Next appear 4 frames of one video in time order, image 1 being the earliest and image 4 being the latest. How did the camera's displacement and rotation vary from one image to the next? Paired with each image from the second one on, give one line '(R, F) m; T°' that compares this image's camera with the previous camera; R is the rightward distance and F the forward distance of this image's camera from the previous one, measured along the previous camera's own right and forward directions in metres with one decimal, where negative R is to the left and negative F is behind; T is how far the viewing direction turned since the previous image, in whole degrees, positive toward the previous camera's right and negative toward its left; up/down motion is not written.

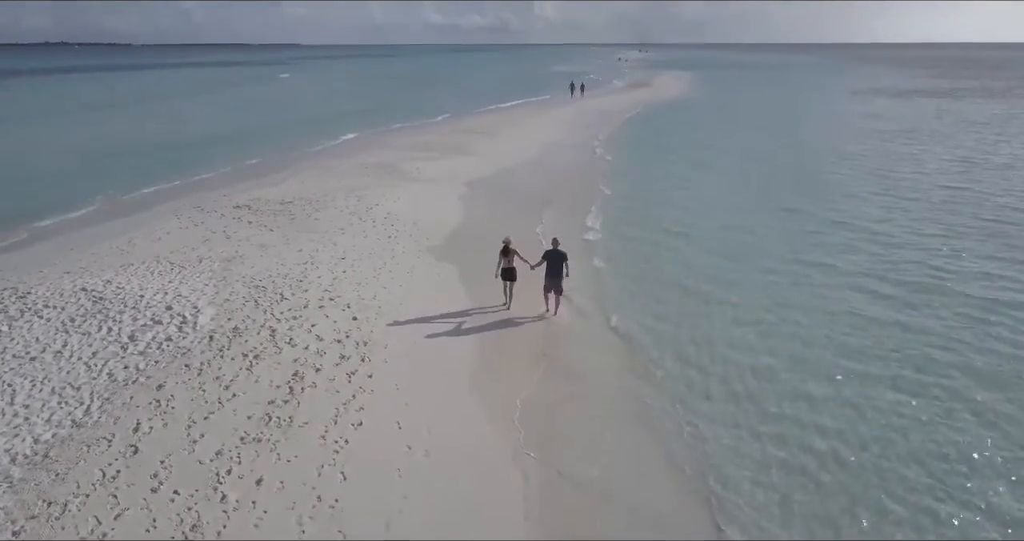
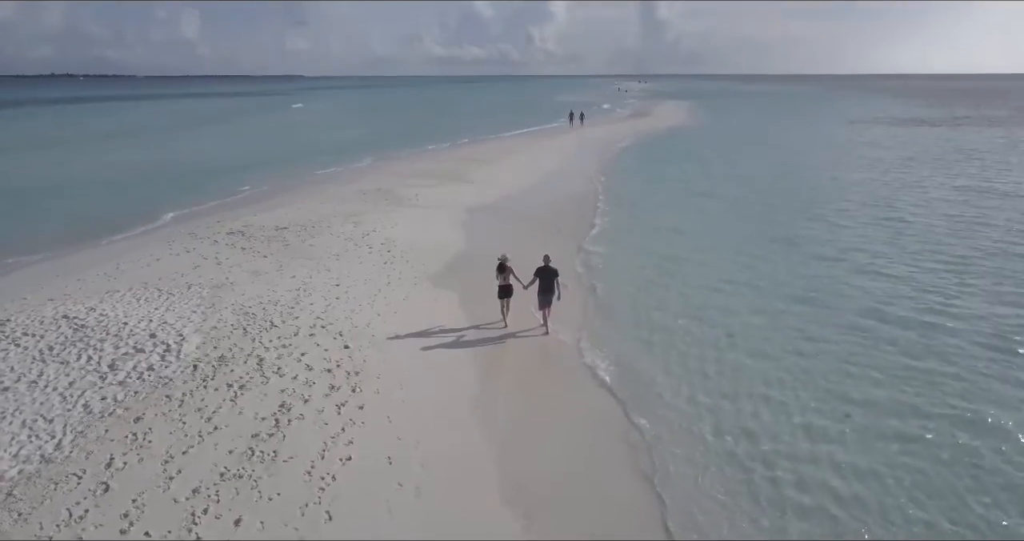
(0.0, +0.4) m; 0°
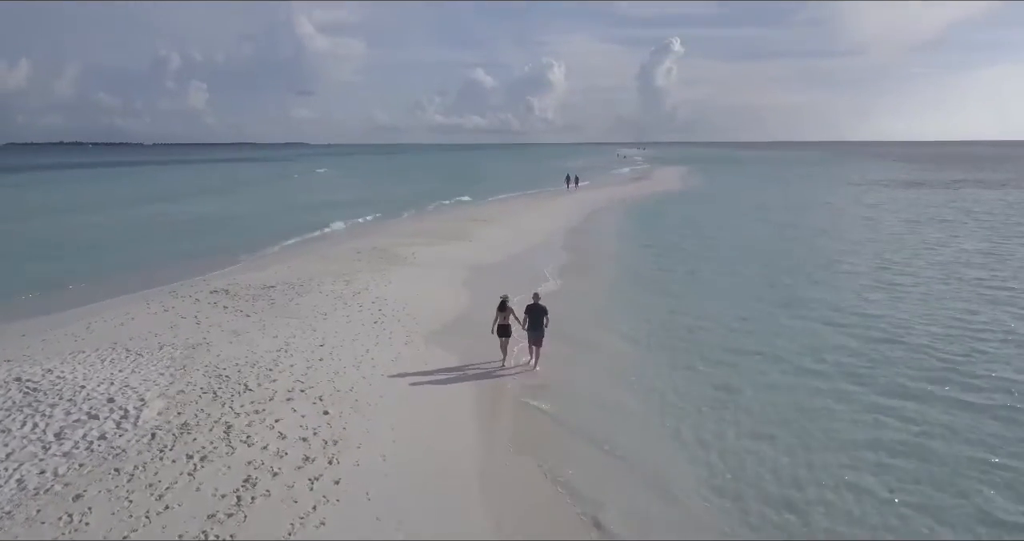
(+0.1, +0.8) m; 0°
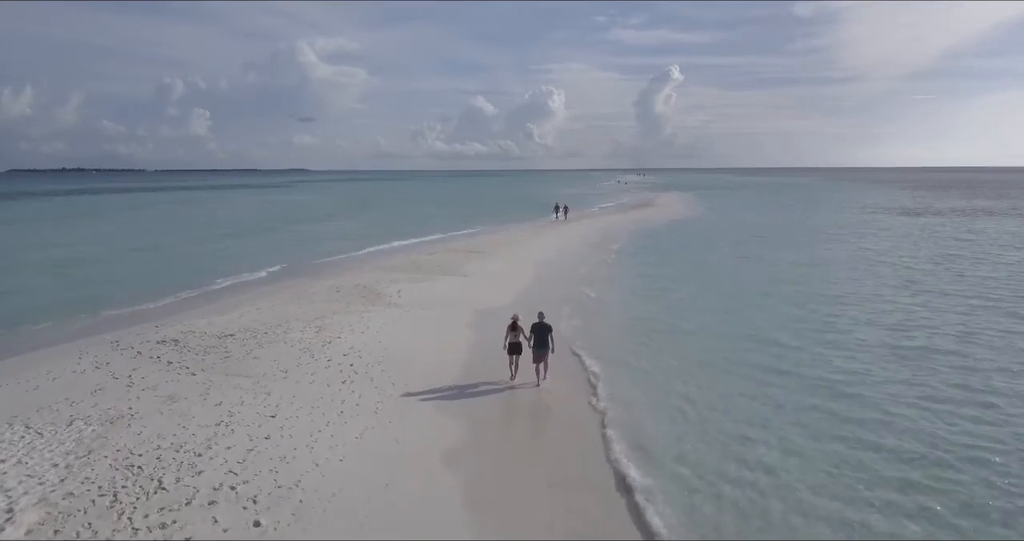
(+0.2, +2.2) m; 0°
